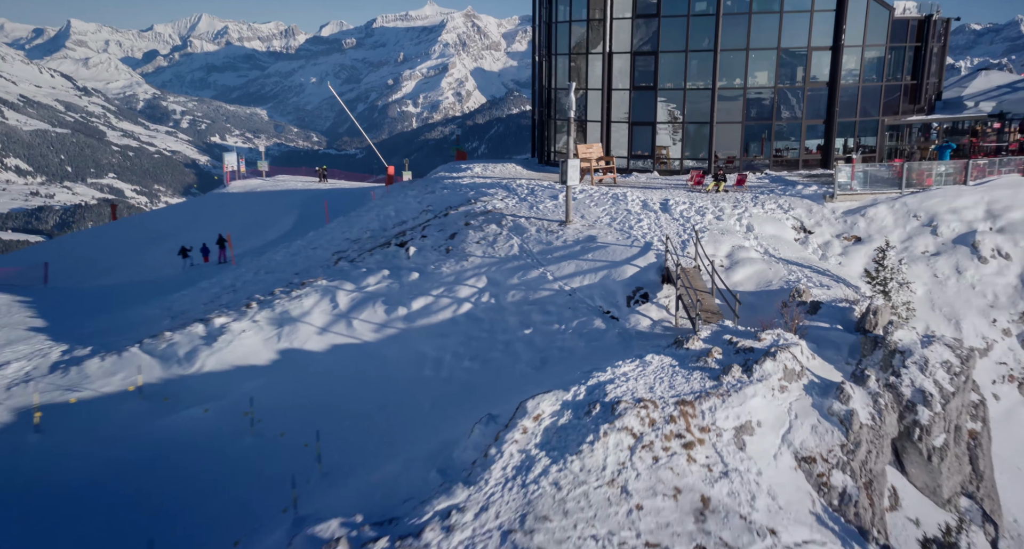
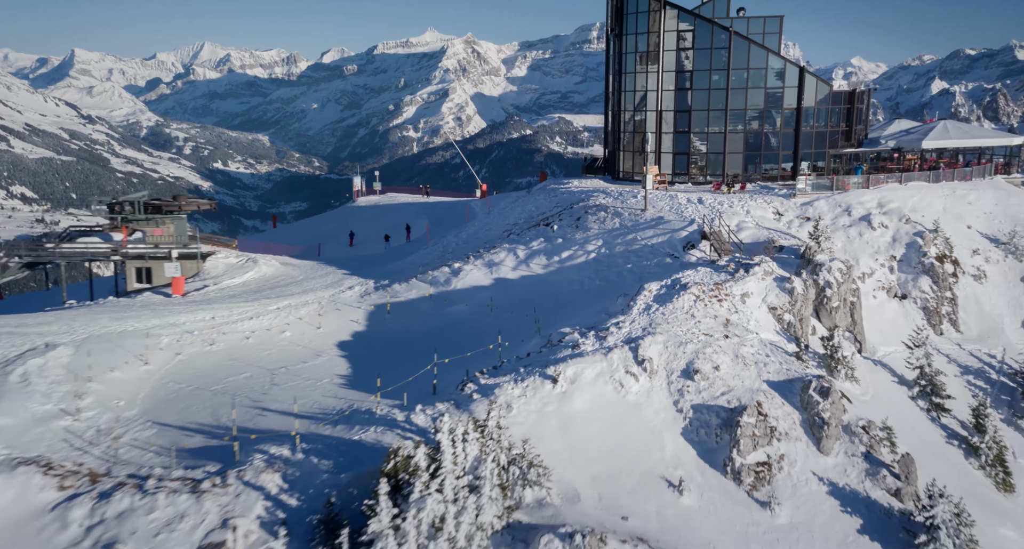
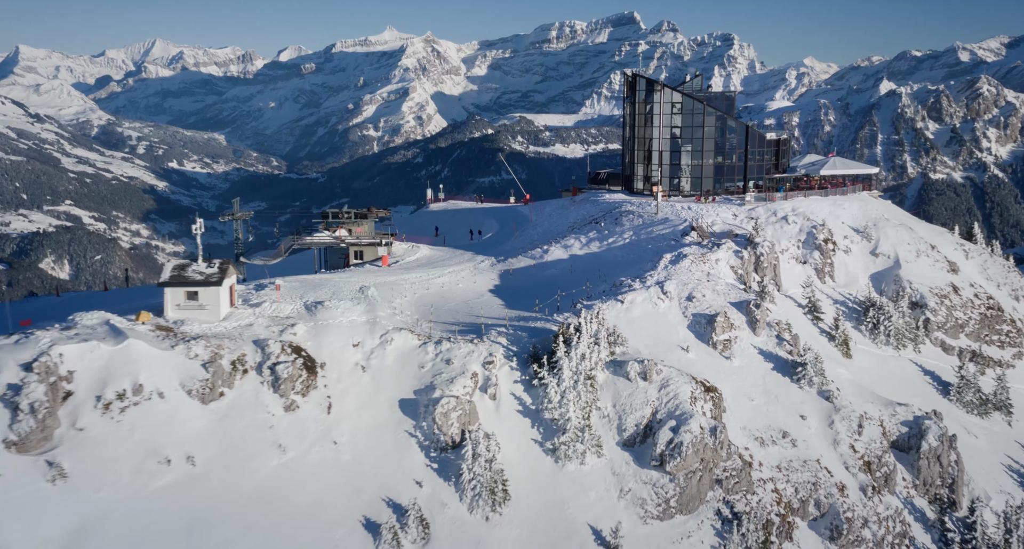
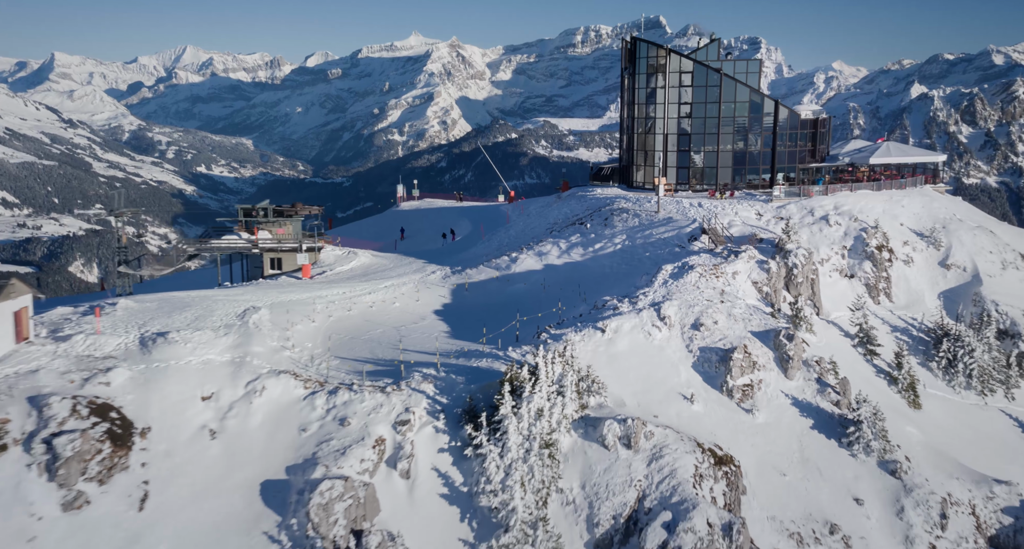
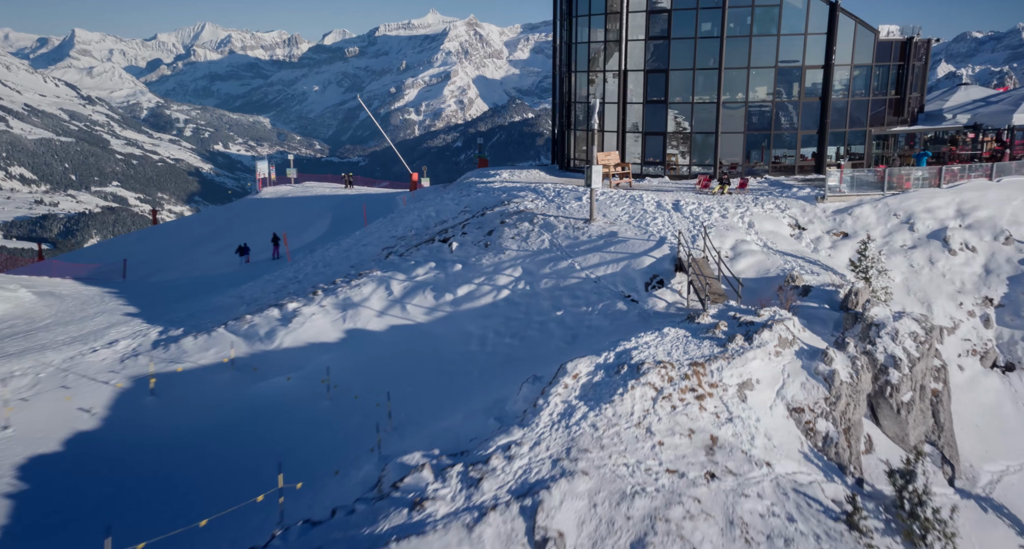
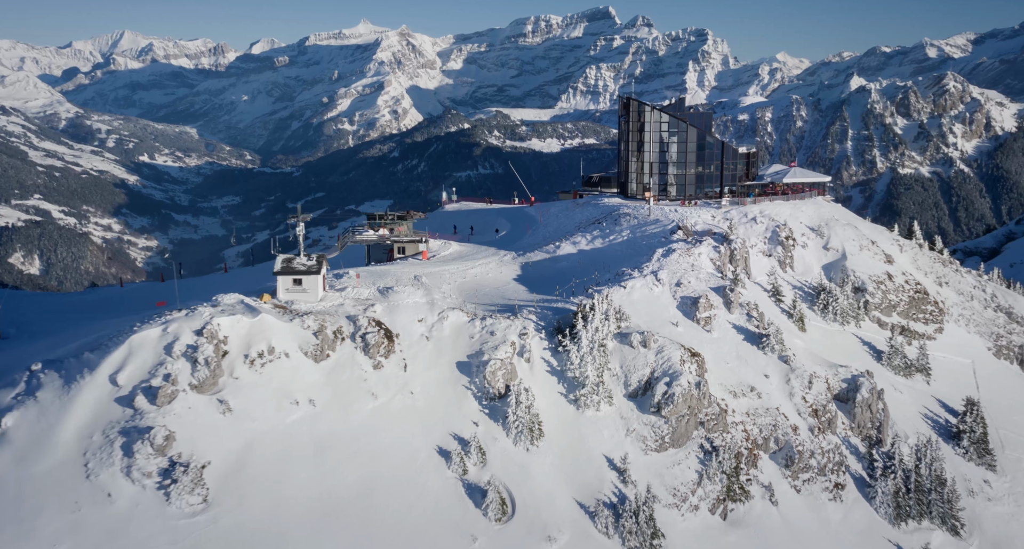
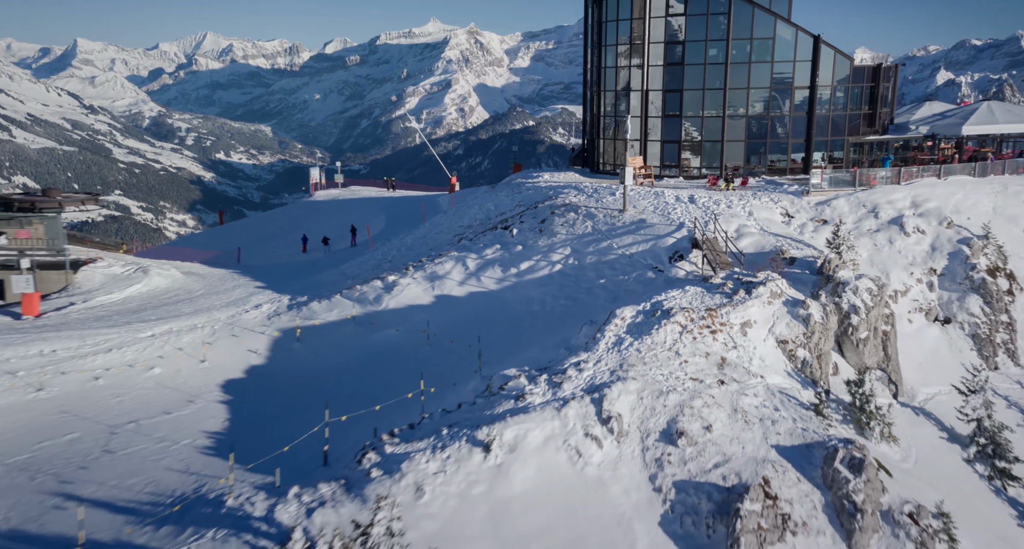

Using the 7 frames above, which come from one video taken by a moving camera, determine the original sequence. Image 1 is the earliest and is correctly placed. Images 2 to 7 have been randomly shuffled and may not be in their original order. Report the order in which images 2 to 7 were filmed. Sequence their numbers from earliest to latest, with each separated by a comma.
5, 7, 2, 4, 3, 6
